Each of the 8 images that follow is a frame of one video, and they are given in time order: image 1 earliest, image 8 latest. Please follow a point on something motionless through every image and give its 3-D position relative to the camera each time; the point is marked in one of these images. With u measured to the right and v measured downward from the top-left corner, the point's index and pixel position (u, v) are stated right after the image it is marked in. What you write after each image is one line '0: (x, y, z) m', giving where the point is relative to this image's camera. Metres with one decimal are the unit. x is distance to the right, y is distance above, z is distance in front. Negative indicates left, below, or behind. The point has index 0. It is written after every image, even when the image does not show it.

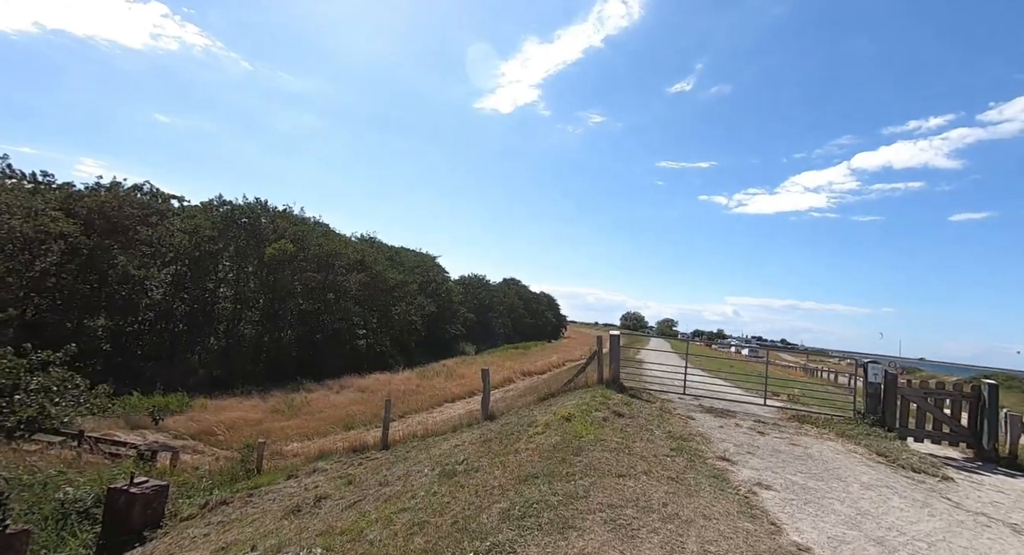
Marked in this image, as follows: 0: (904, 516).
0: (+4.0, -2.4, +4.9) m
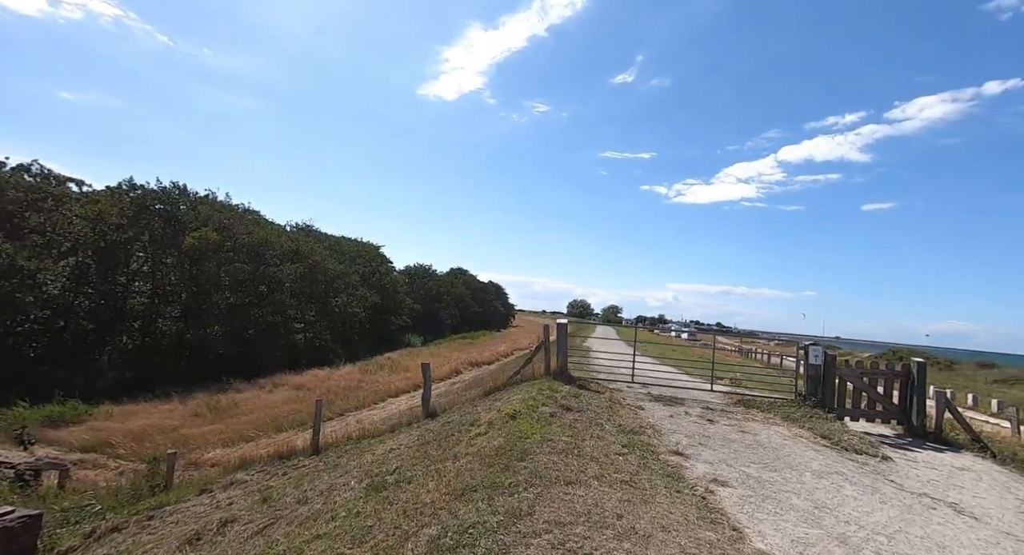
0: (+3.4, -2.3, +4.8) m
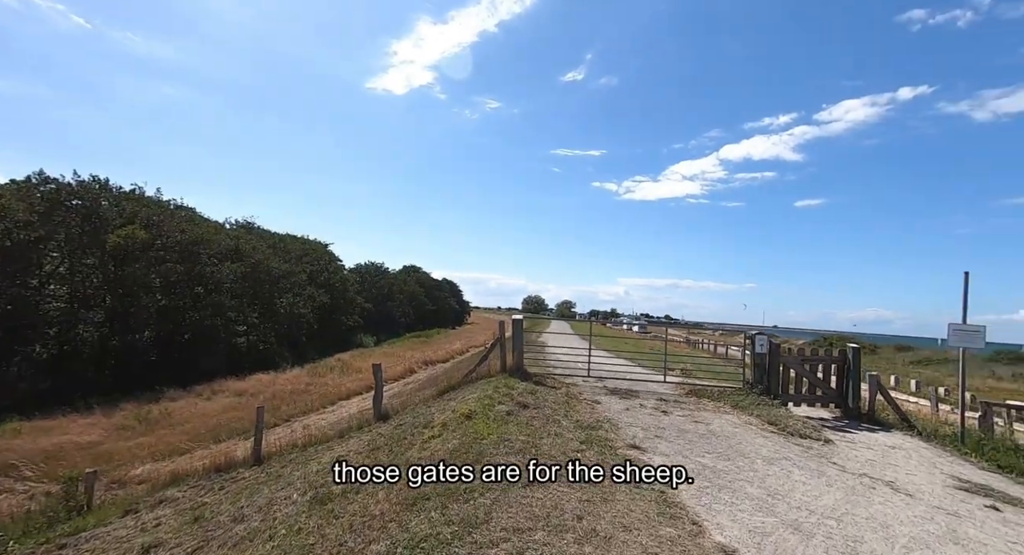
0: (+3.0, -2.2, +5.0) m
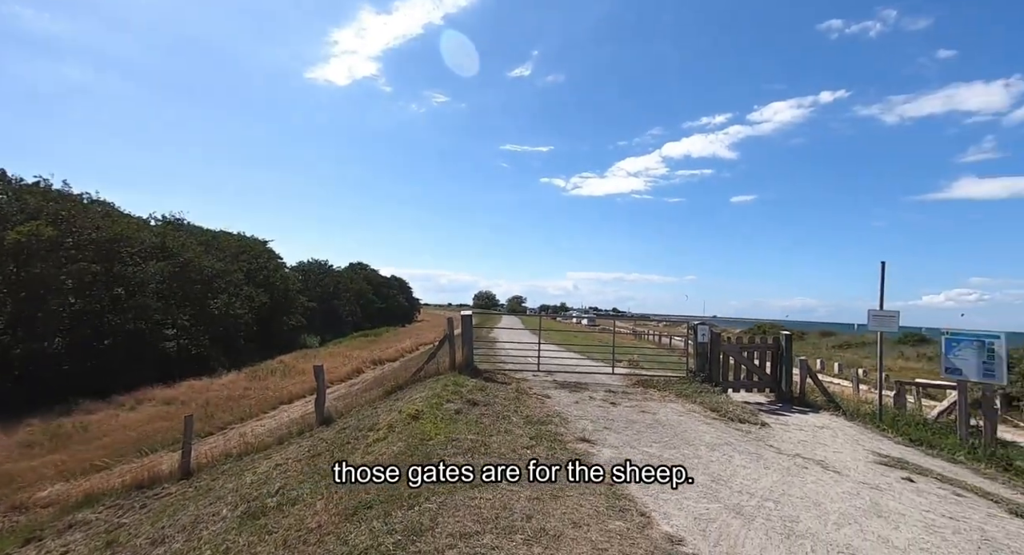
0: (+2.5, -2.1, +5.1) m
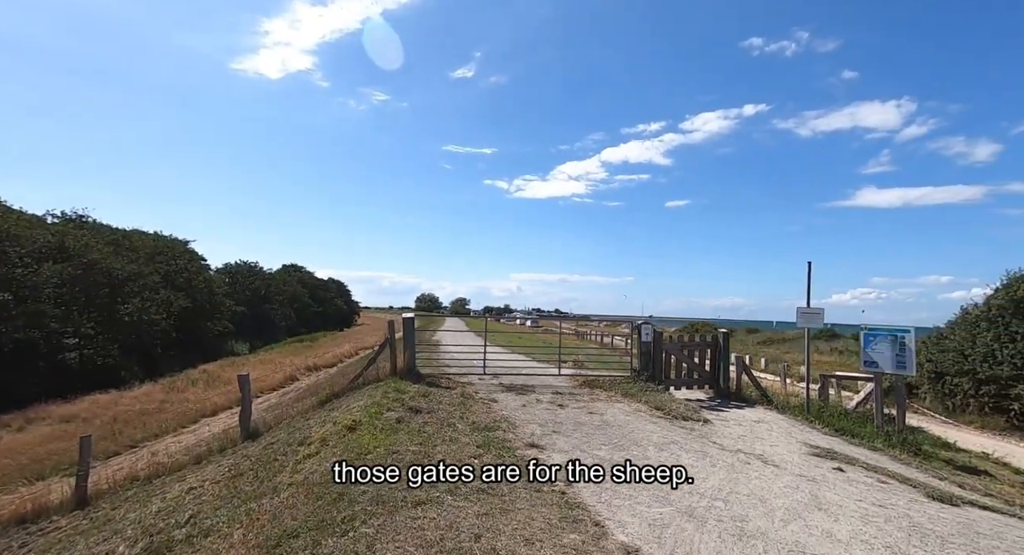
0: (+1.9, -2.0, +5.1) m
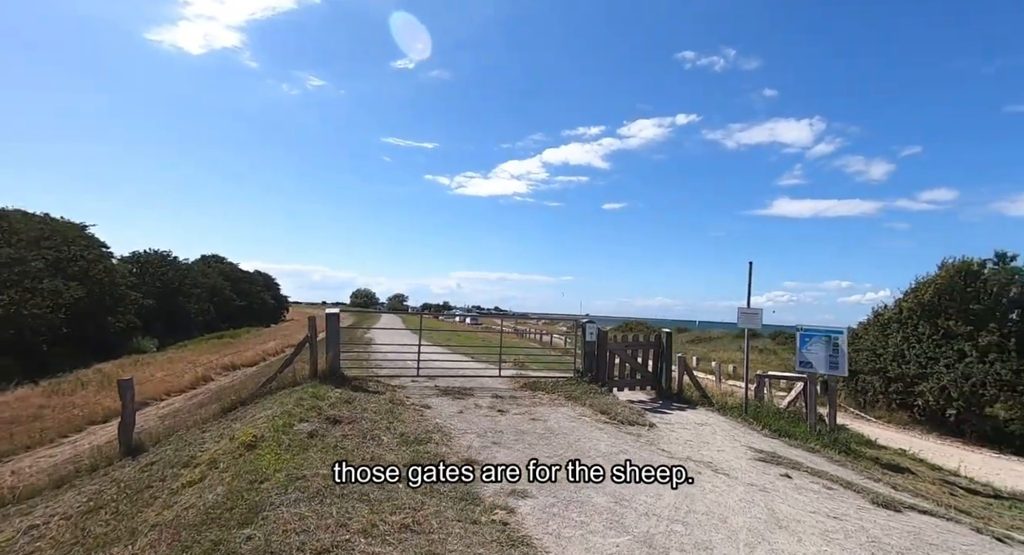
0: (+1.3, -2.0, +4.7) m
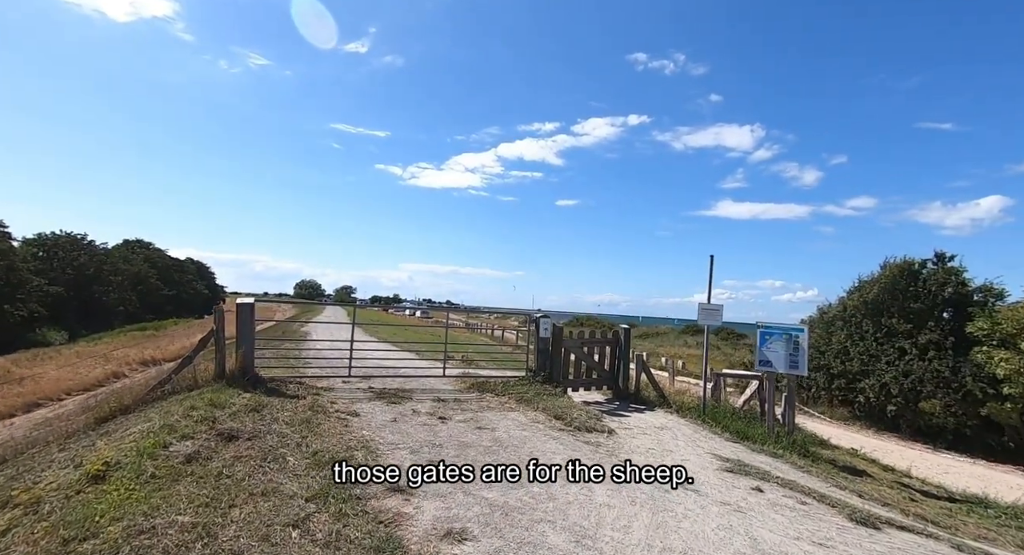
0: (+0.8, -1.9, +4.0) m
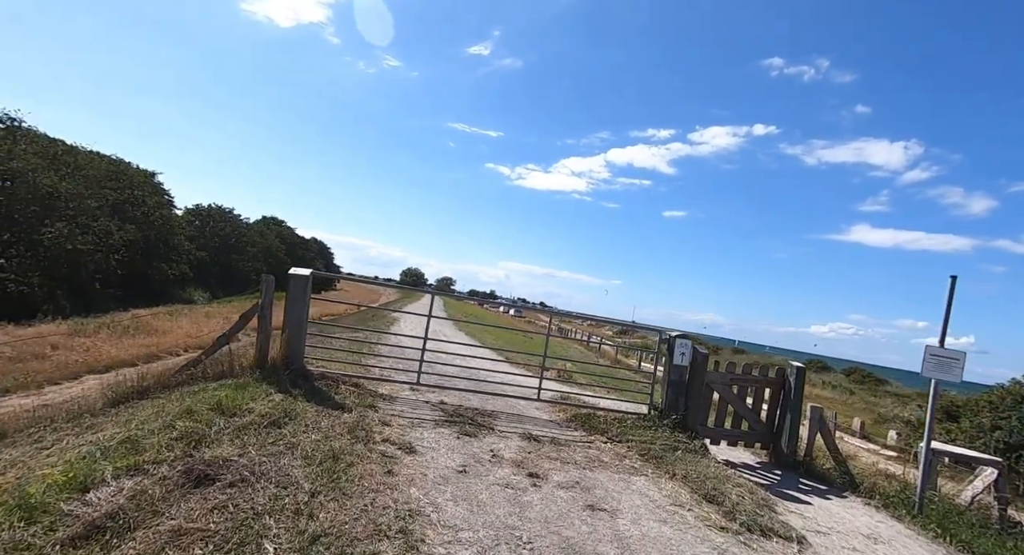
0: (+1.4, -1.9, +1.6) m
